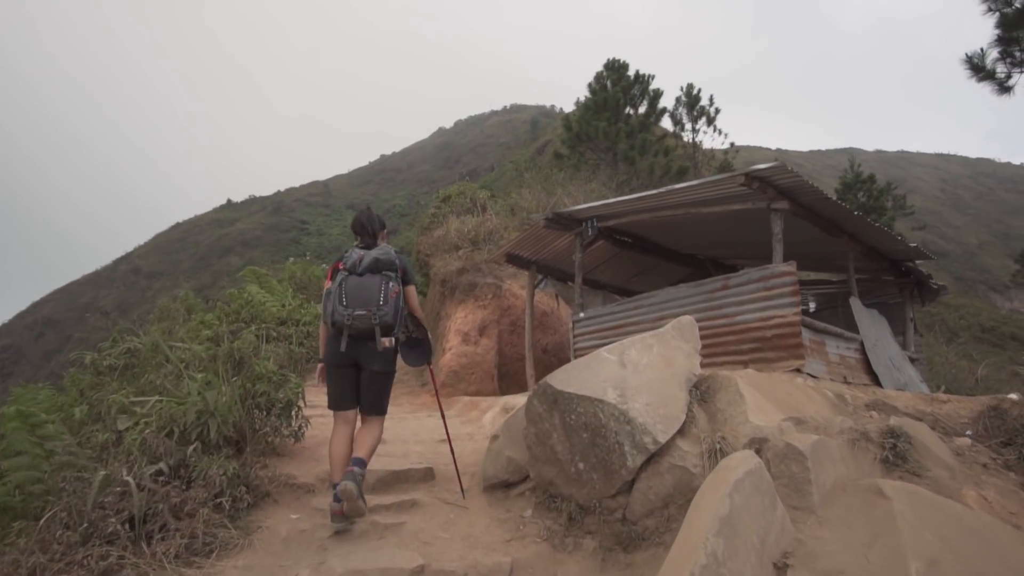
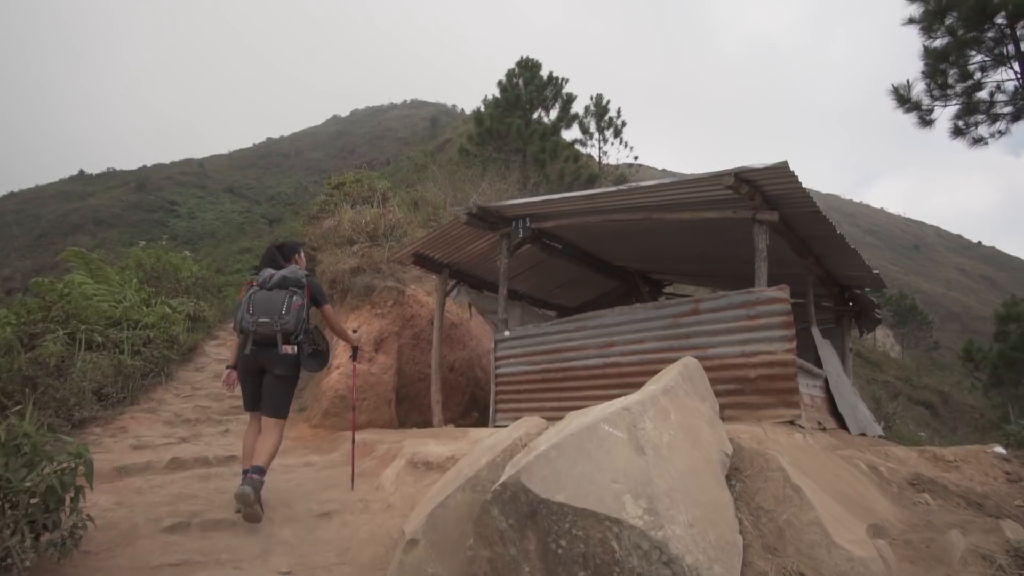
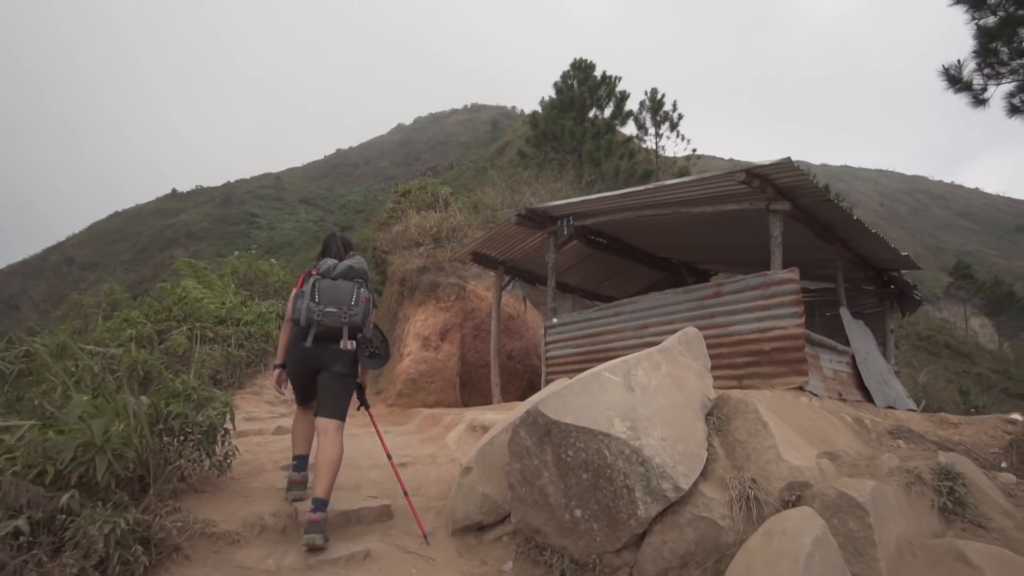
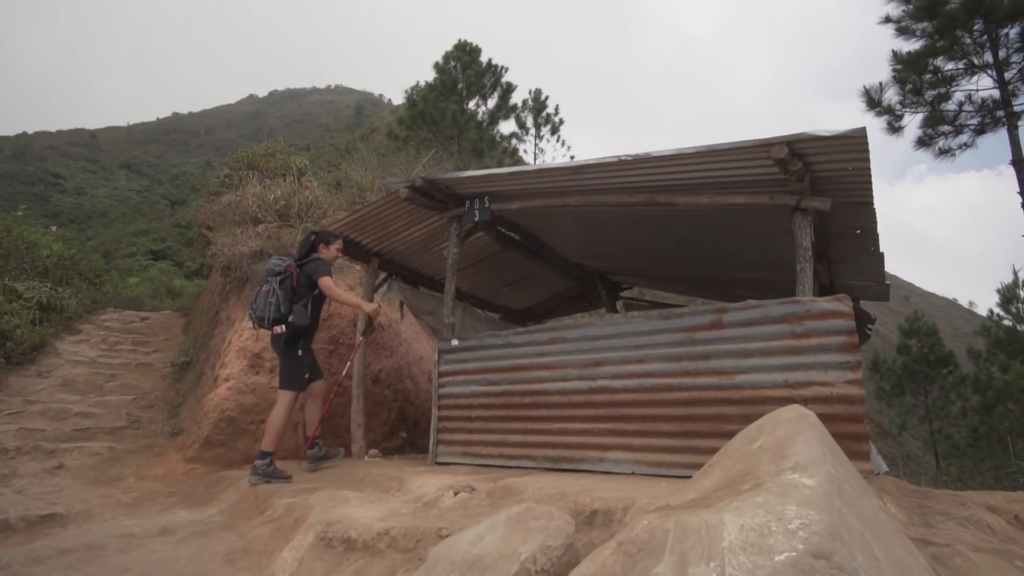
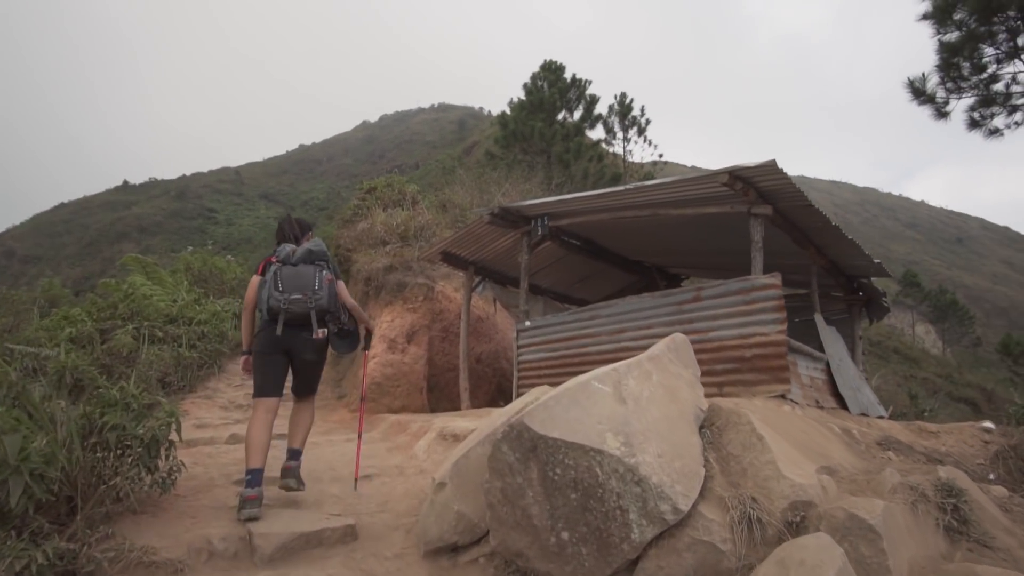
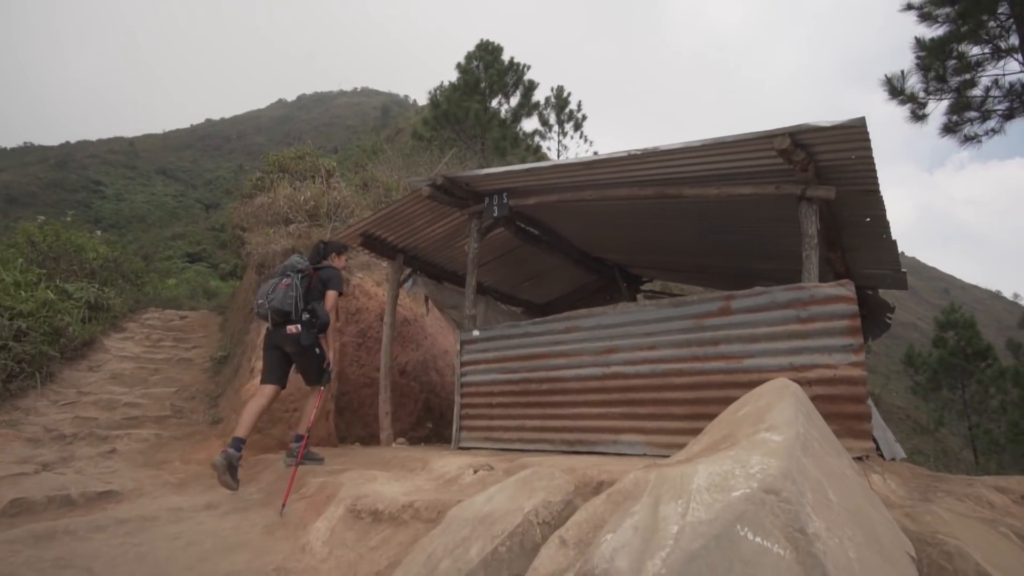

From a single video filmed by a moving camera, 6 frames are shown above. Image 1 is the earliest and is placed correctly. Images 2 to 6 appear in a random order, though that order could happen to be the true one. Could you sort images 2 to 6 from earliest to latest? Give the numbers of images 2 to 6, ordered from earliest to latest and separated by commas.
3, 5, 2, 6, 4
